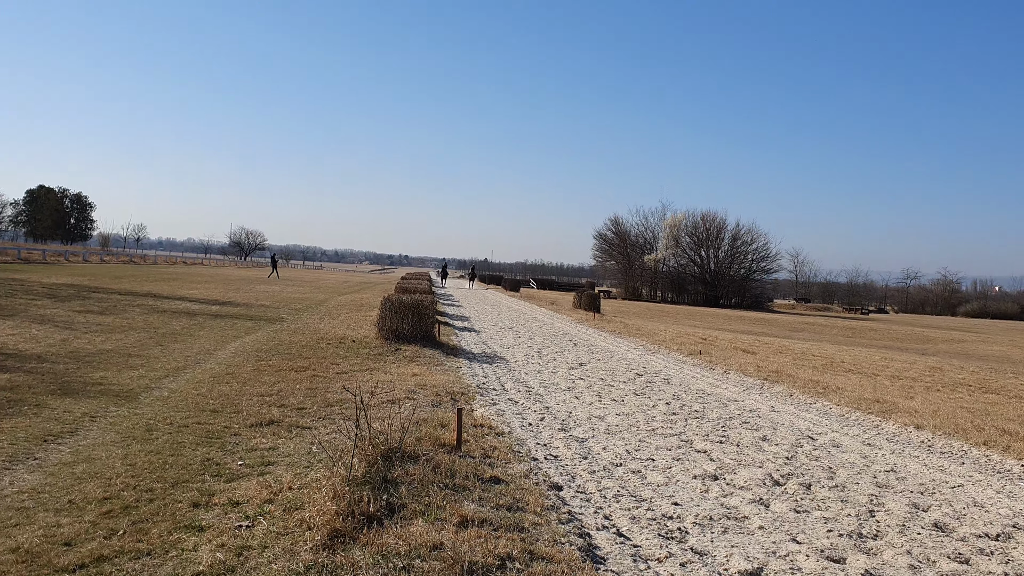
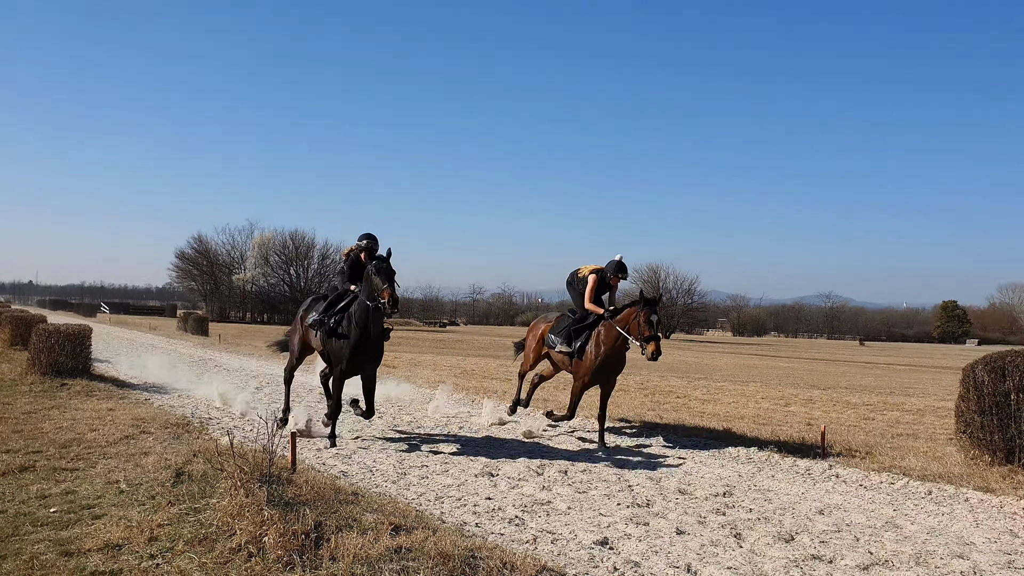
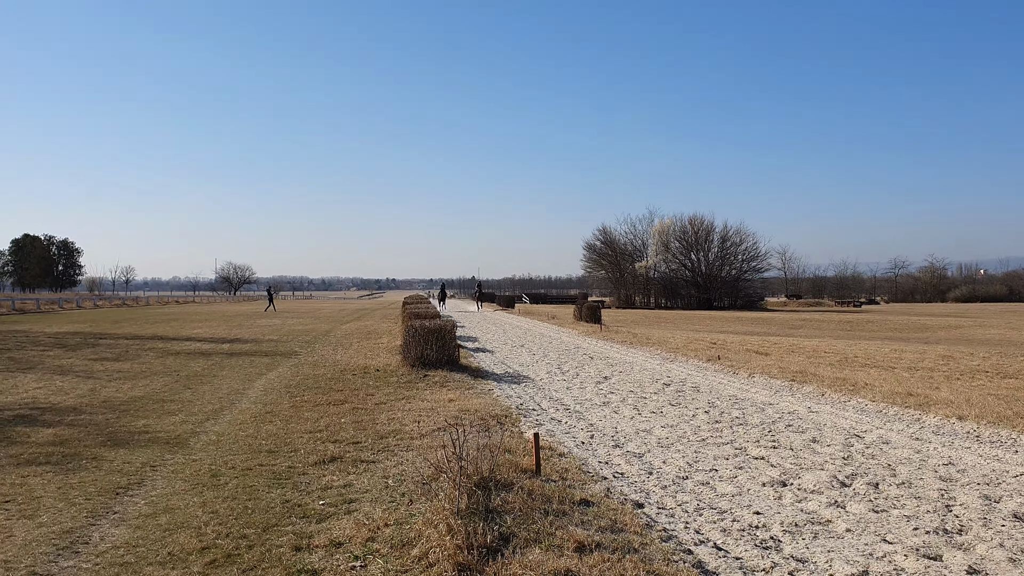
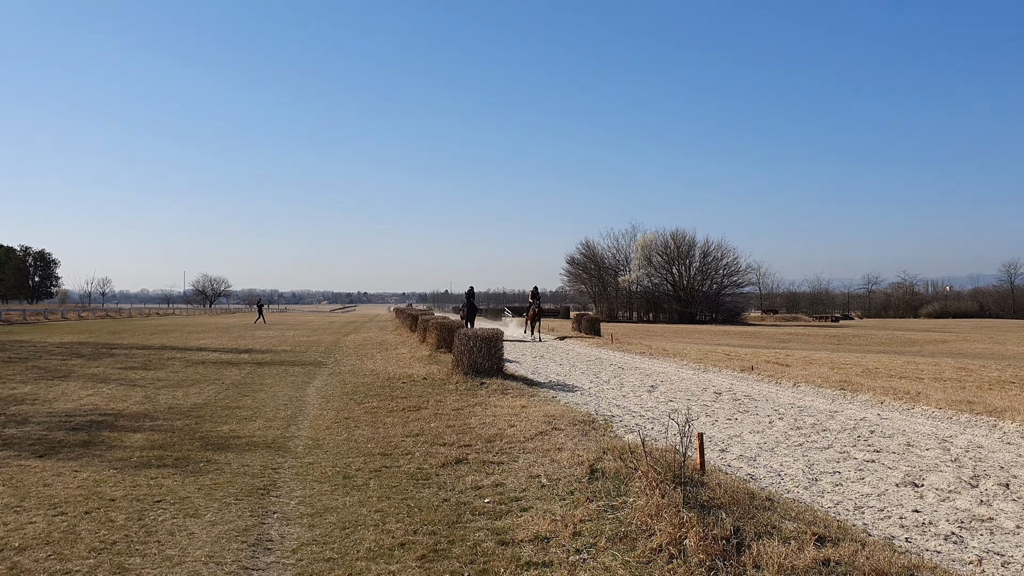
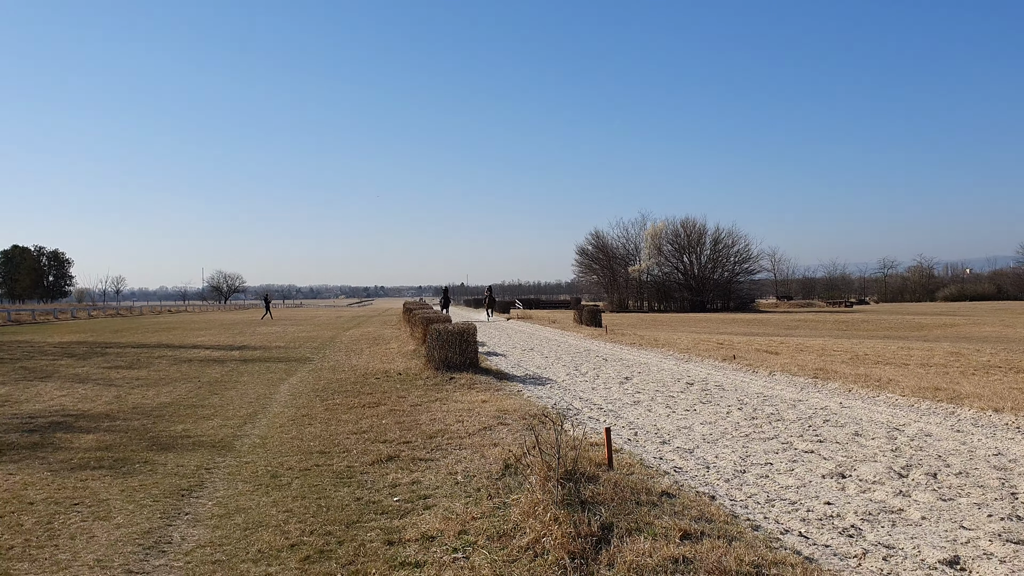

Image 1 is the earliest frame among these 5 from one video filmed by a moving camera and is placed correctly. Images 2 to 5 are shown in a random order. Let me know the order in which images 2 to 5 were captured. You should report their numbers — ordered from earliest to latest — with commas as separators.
3, 5, 4, 2
